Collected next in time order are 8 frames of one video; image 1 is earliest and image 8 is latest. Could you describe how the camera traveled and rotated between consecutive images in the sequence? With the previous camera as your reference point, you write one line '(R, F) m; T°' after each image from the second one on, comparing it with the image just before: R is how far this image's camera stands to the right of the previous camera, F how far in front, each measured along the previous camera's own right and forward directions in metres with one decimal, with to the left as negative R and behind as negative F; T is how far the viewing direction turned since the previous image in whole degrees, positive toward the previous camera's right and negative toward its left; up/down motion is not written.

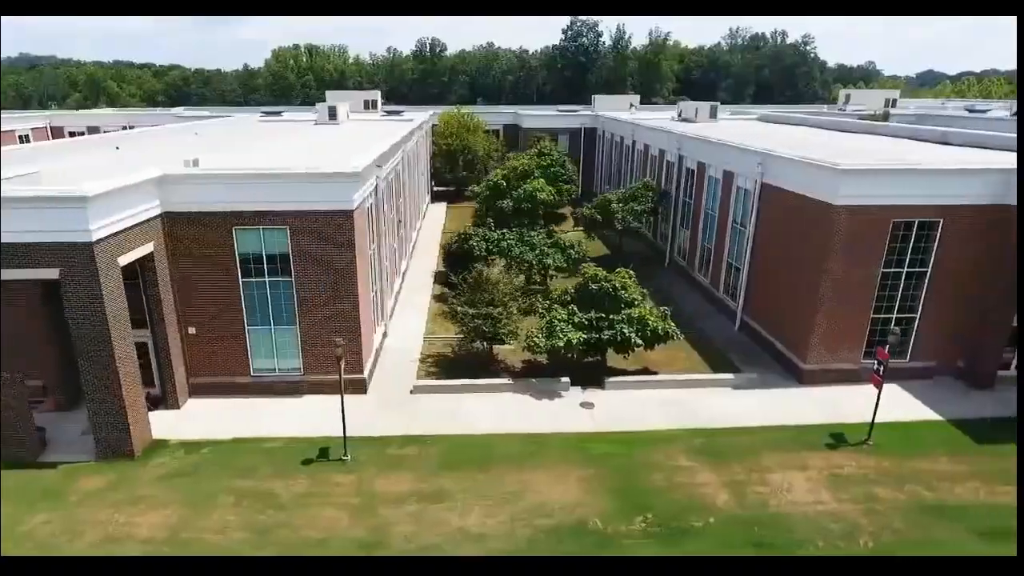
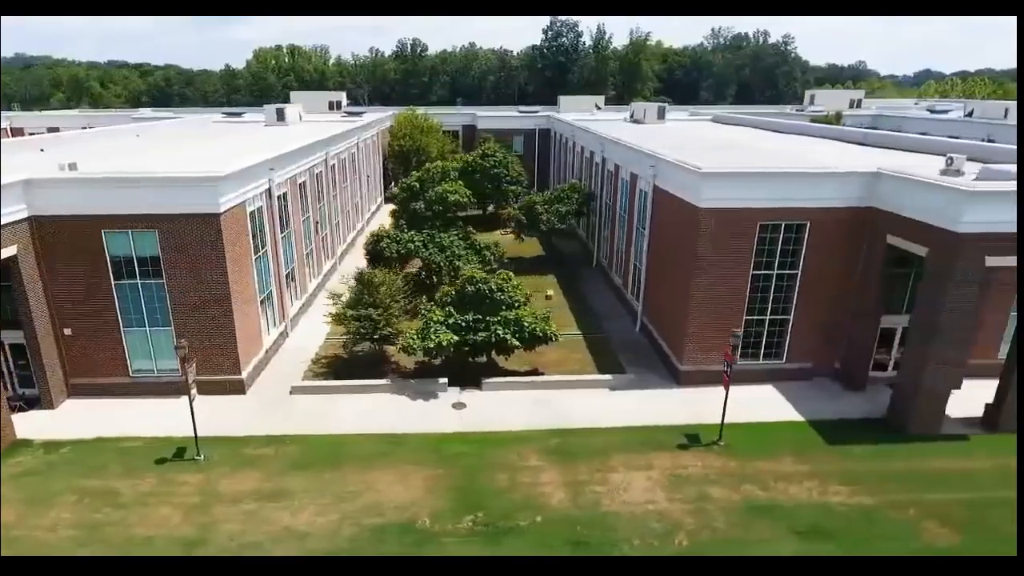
(+3.1, -0.2) m; 0°
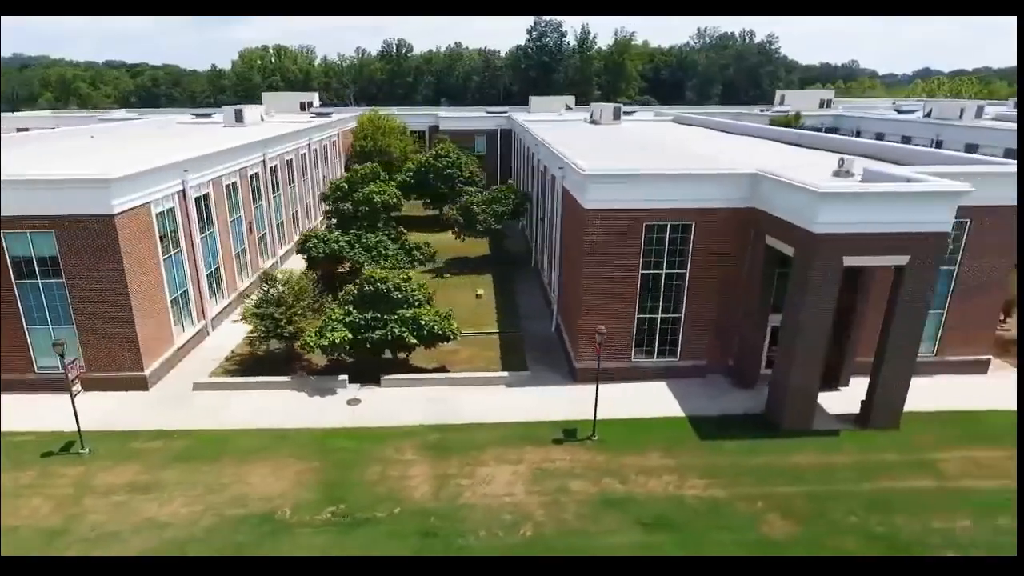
(+2.7, -0.4) m; 0°
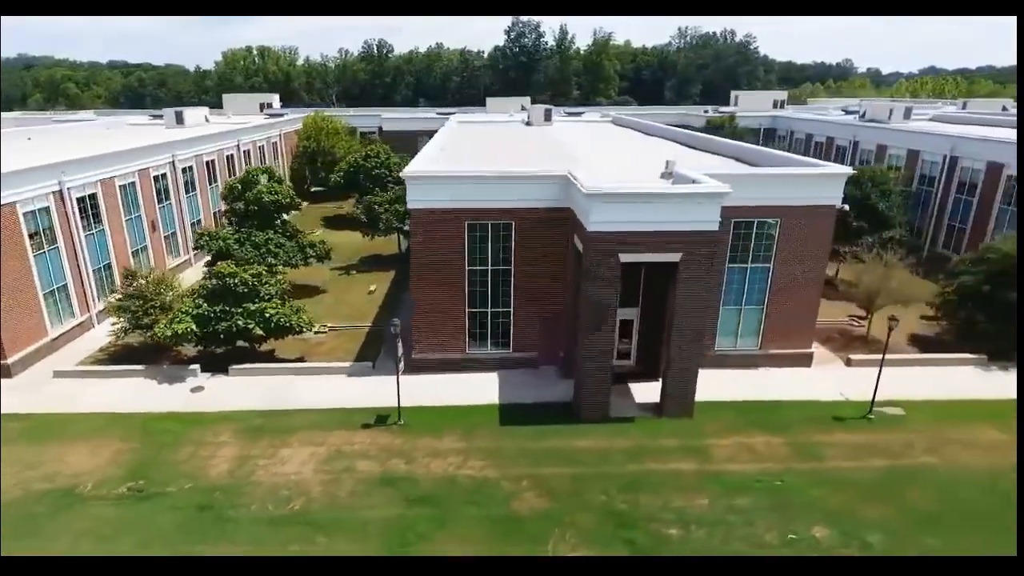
(+4.6, -0.9) m; -1°
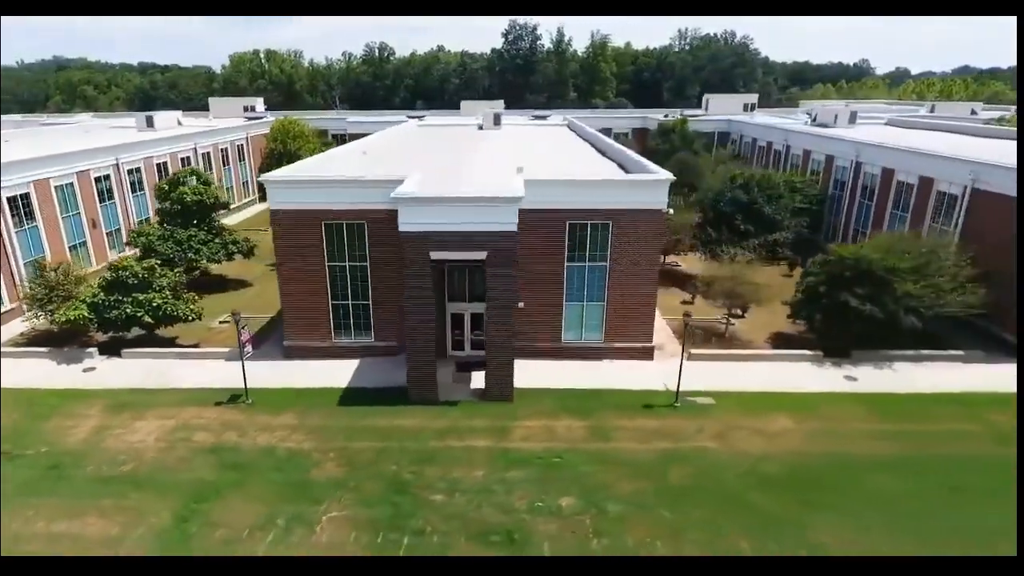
(+4.9, -1.4) m; -2°
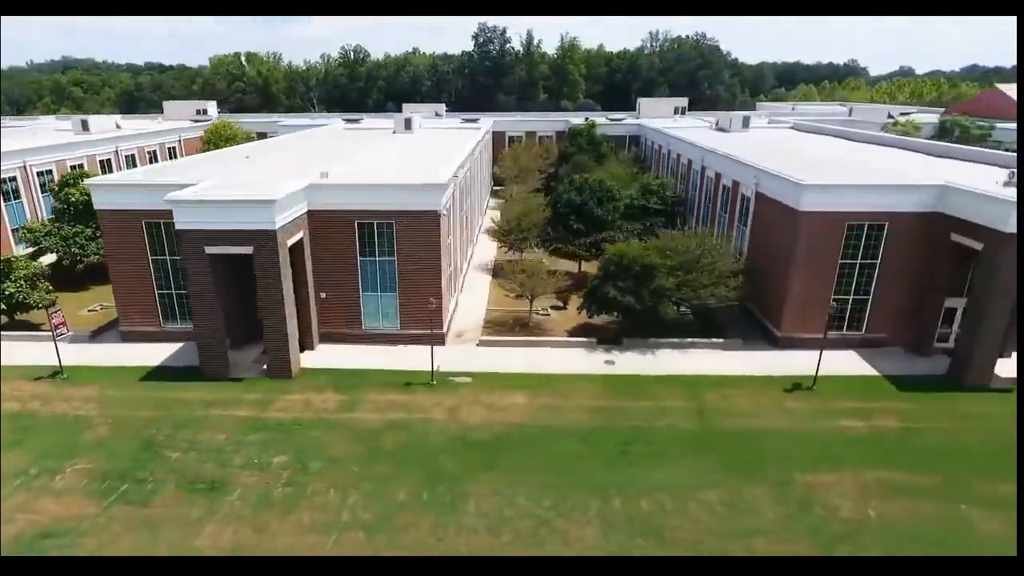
(+7.0, -2.2) m; -1°
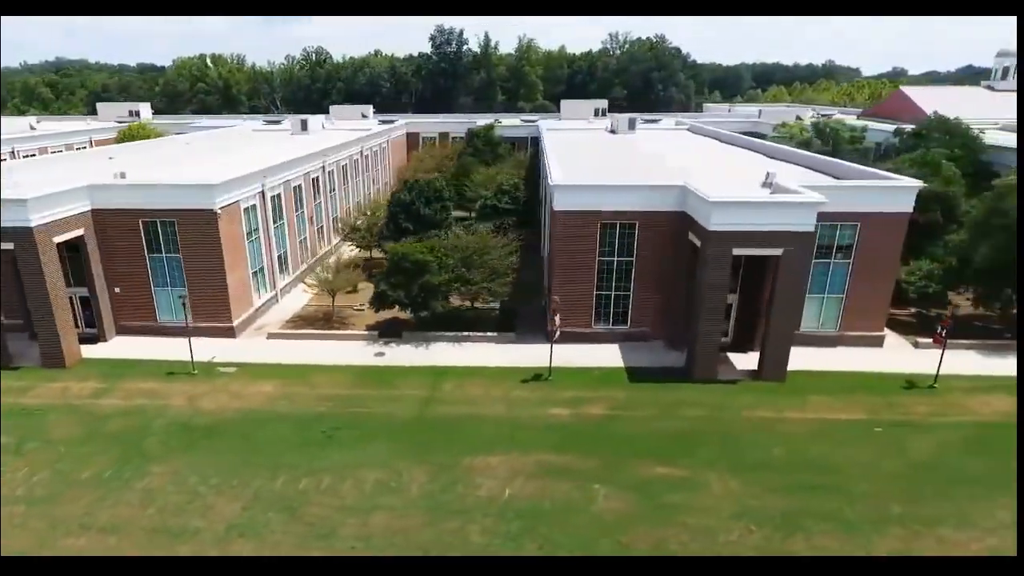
(+7.7, -1.0) m; -1°
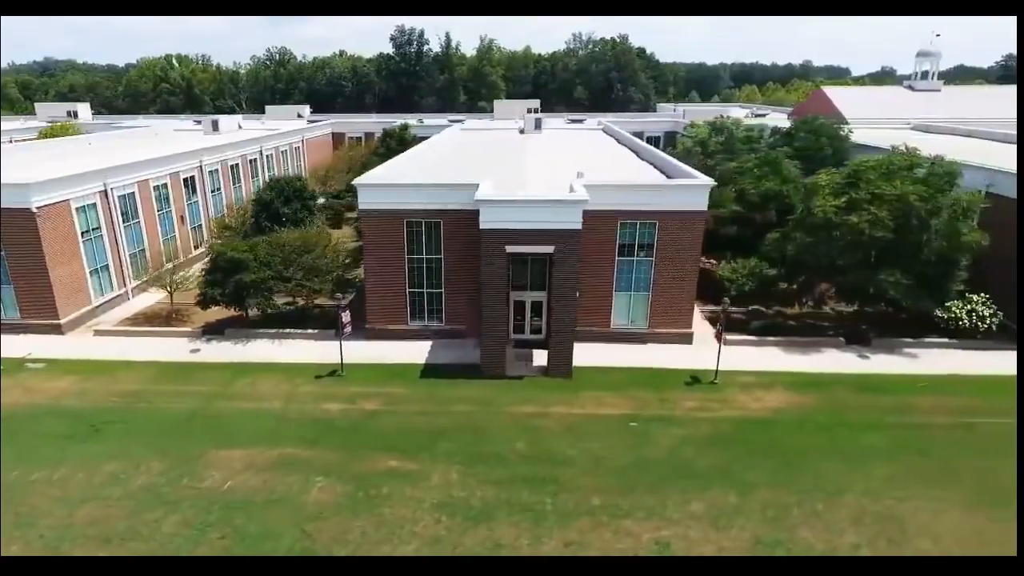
(+6.4, -0.3) m; 0°
